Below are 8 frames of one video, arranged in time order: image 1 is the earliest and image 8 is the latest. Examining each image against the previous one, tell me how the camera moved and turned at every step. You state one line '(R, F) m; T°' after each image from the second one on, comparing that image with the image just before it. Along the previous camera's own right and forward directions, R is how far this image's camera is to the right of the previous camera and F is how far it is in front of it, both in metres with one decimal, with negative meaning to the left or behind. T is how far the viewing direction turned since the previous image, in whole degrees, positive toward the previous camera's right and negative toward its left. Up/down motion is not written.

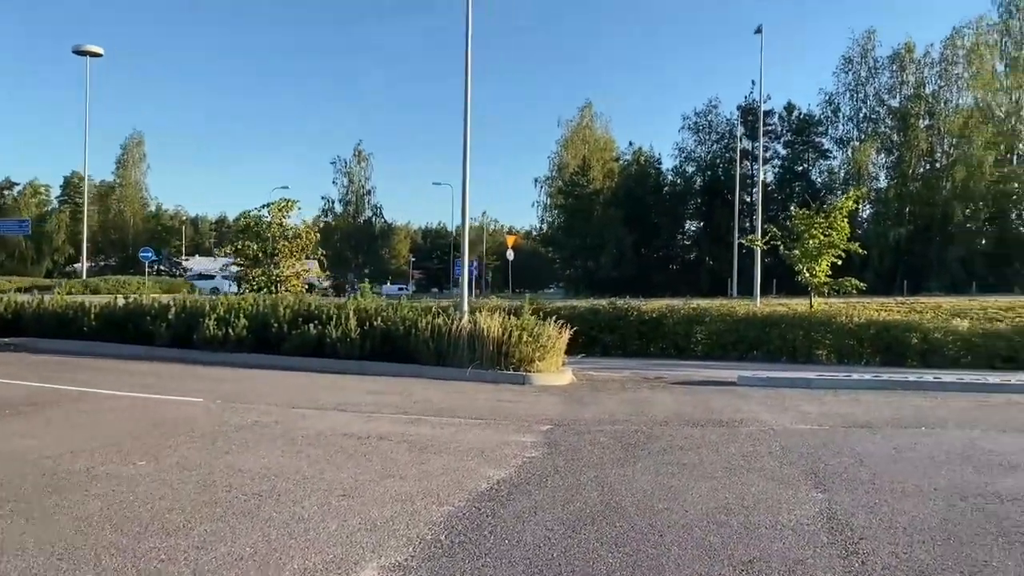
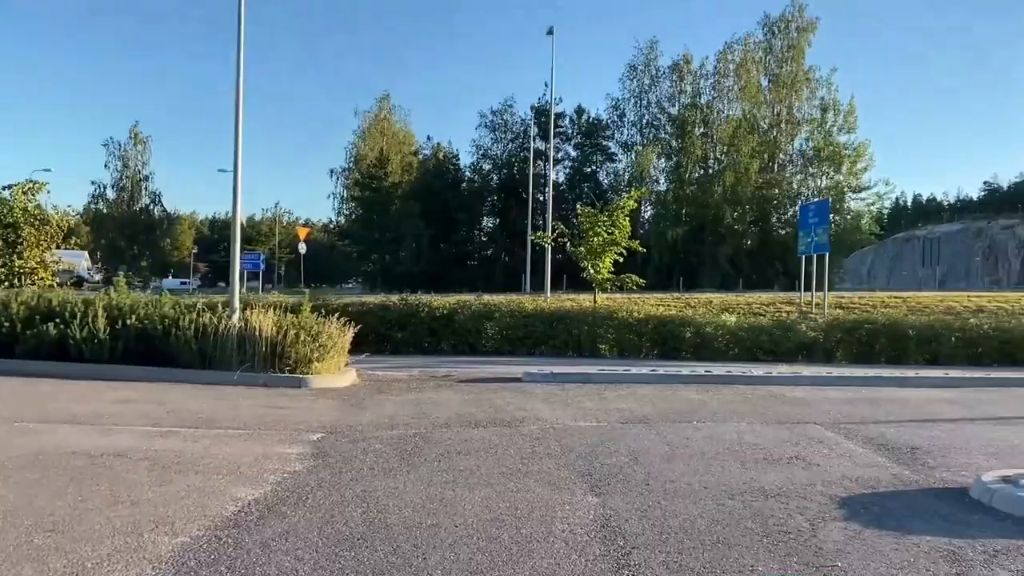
(+0.3, +0.6) m; +13°
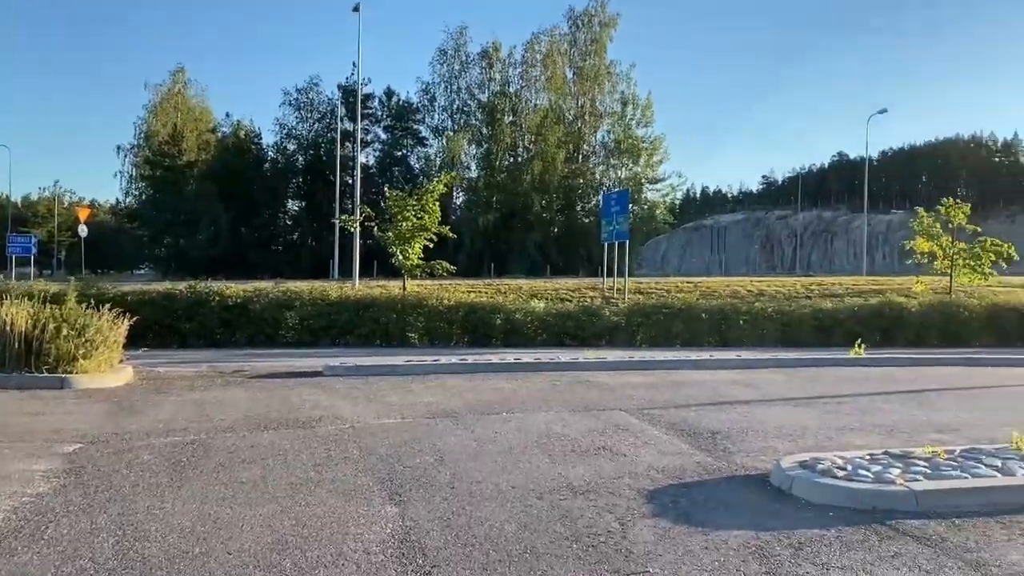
(+0.1, +0.6) m; +12°
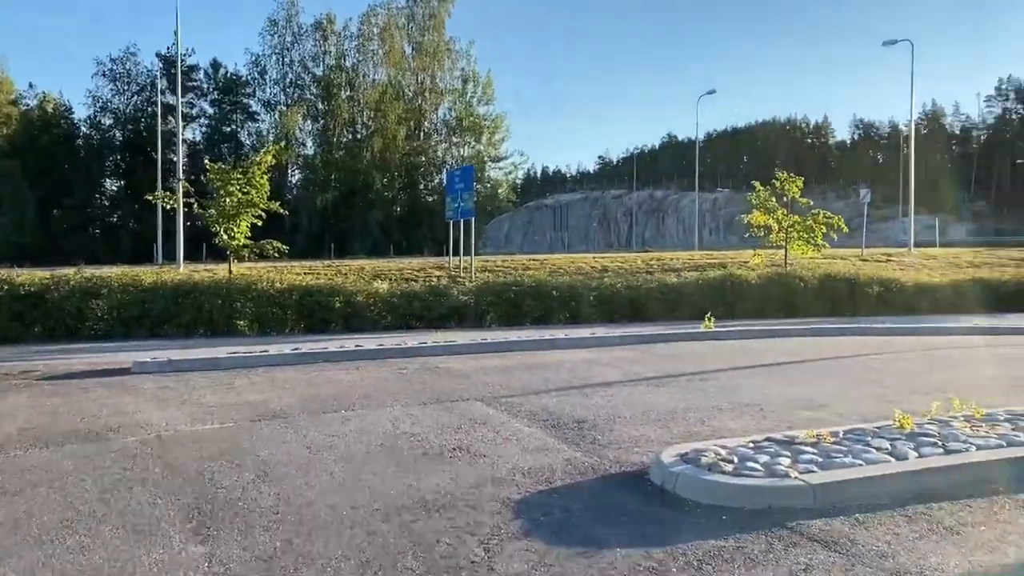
(+0.1, +1.1) m; +10°
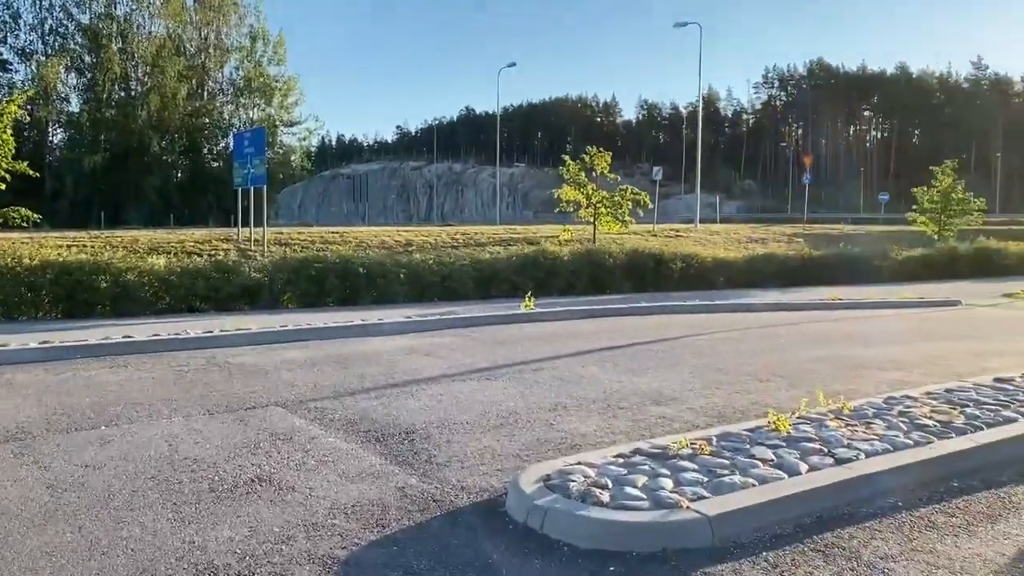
(-0.1, +1.3) m; +13°
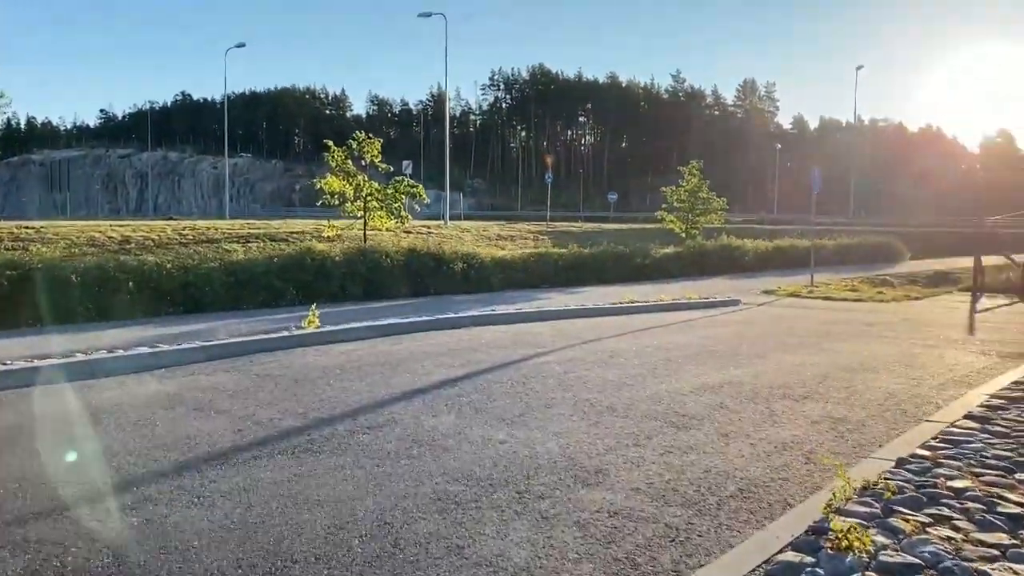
(-0.7, +2.6) m; +18°
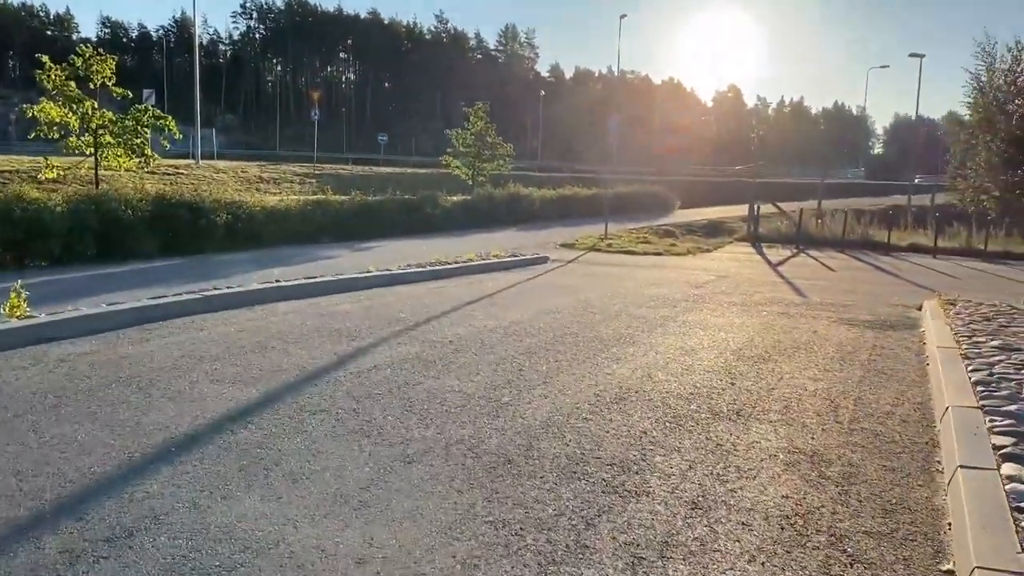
(-0.4, +2.5) m; +16°
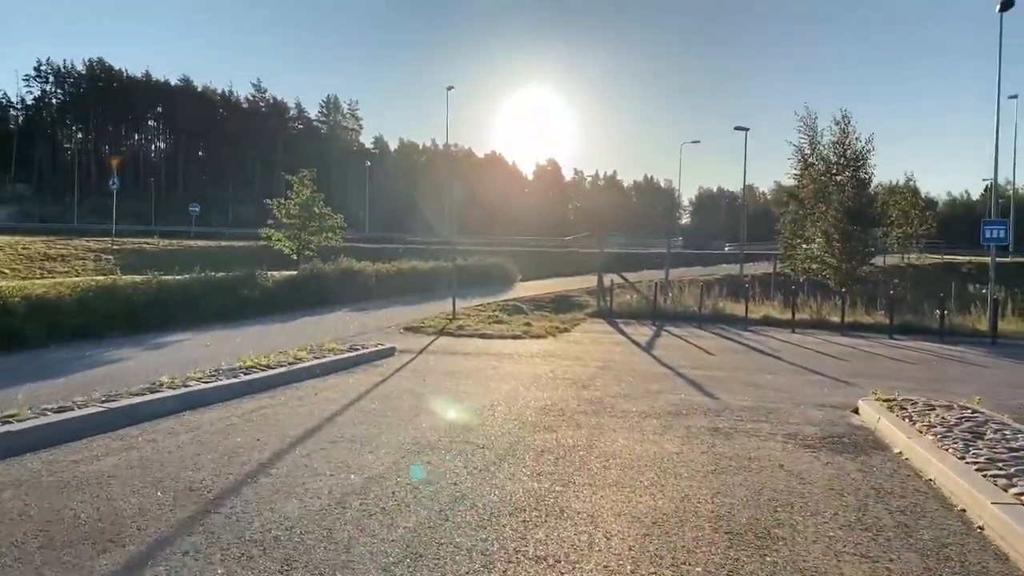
(-0.2, +2.8) m; +11°
